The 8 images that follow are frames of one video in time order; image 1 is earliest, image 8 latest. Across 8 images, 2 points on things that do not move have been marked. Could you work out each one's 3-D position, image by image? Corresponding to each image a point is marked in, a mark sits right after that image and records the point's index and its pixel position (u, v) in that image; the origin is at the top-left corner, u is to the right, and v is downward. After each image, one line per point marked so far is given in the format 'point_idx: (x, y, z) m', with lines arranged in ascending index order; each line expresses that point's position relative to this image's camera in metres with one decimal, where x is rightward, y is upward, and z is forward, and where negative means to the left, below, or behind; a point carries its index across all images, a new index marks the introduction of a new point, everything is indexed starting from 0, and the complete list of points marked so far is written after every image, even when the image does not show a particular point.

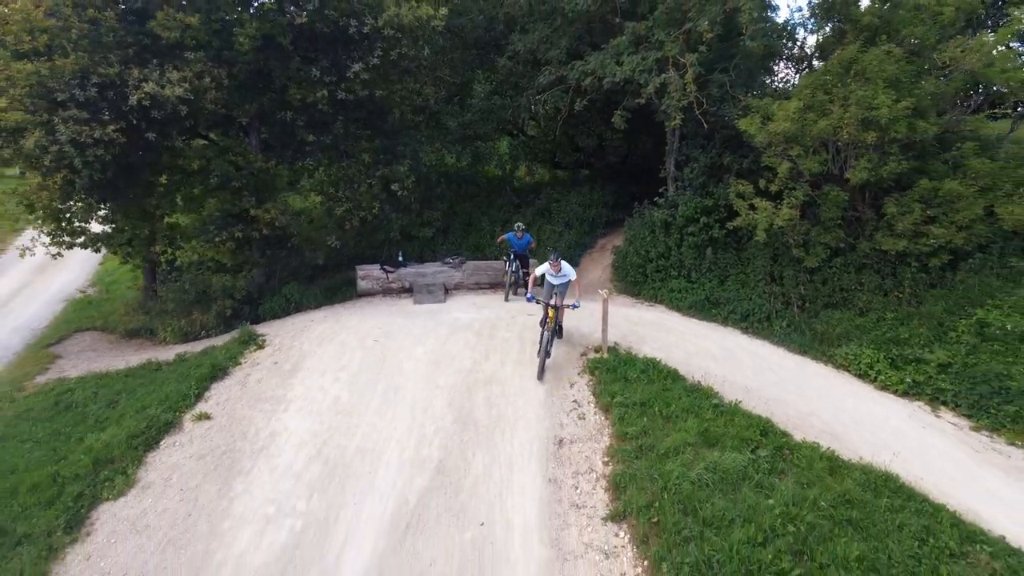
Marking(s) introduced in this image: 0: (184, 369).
0: (-4.3, -1.1, +10.4) m
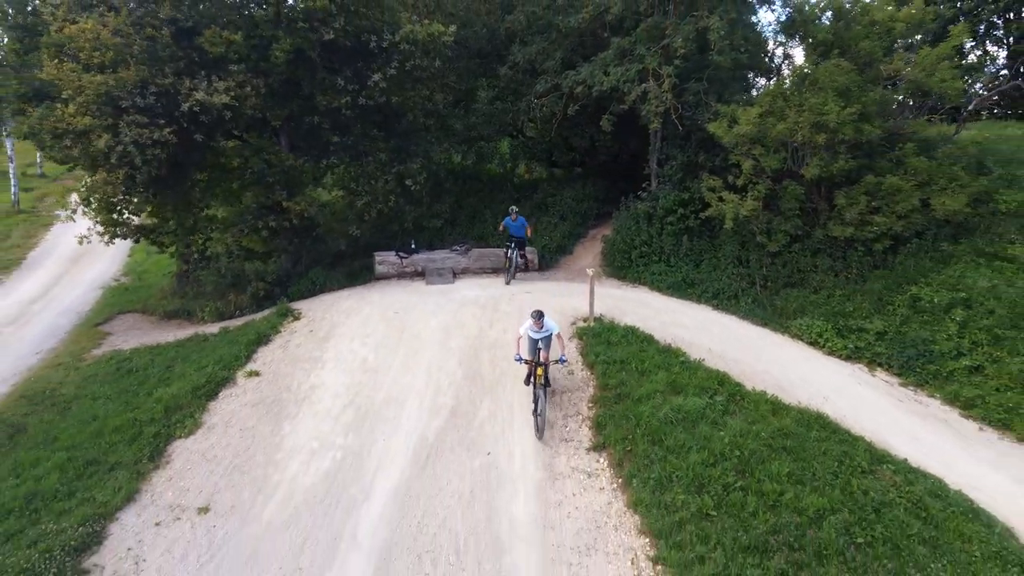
0: (-4.3, -0.8, +12.1) m
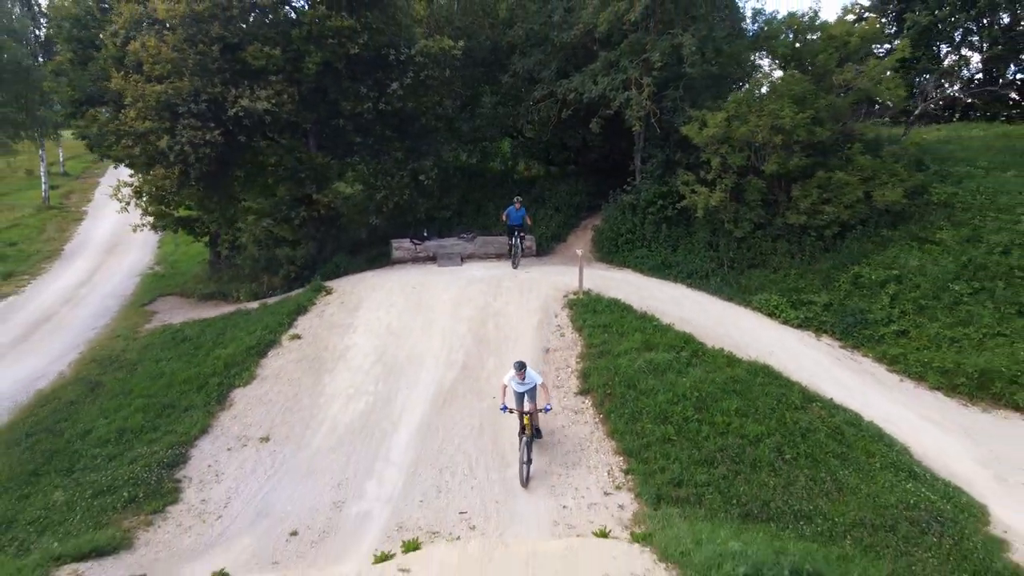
0: (-4.3, -0.4, +14.1) m
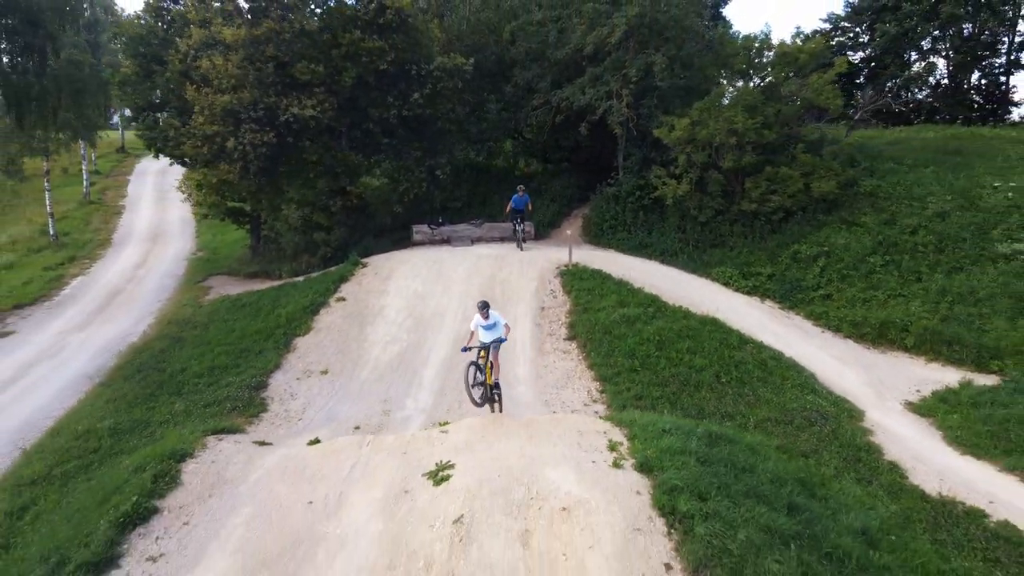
0: (-4.2, +0.1, +17.2) m
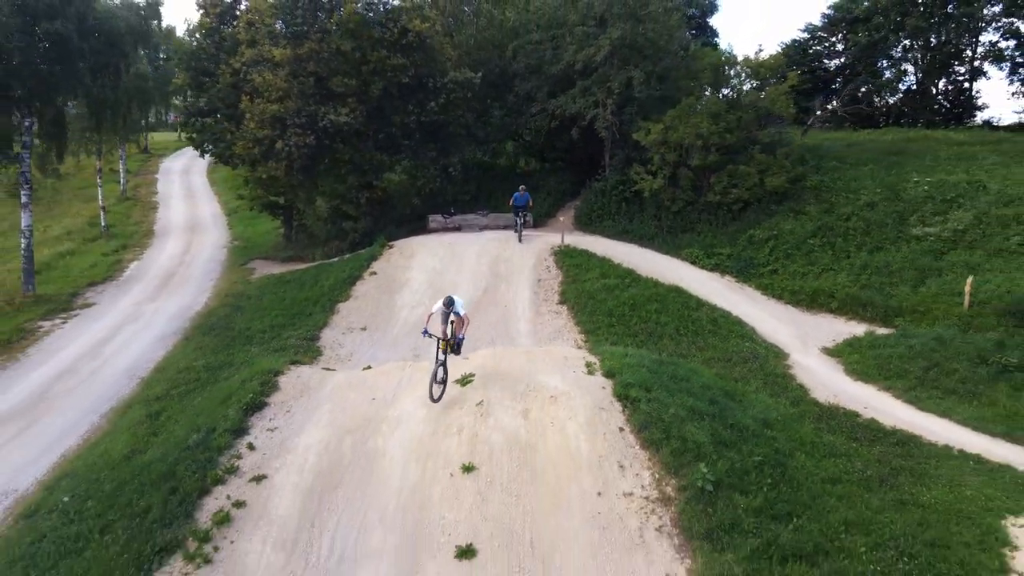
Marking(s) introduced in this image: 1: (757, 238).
0: (-4.2, +0.7, +20.4) m
1: (+6.0, +1.2, +19.6) m
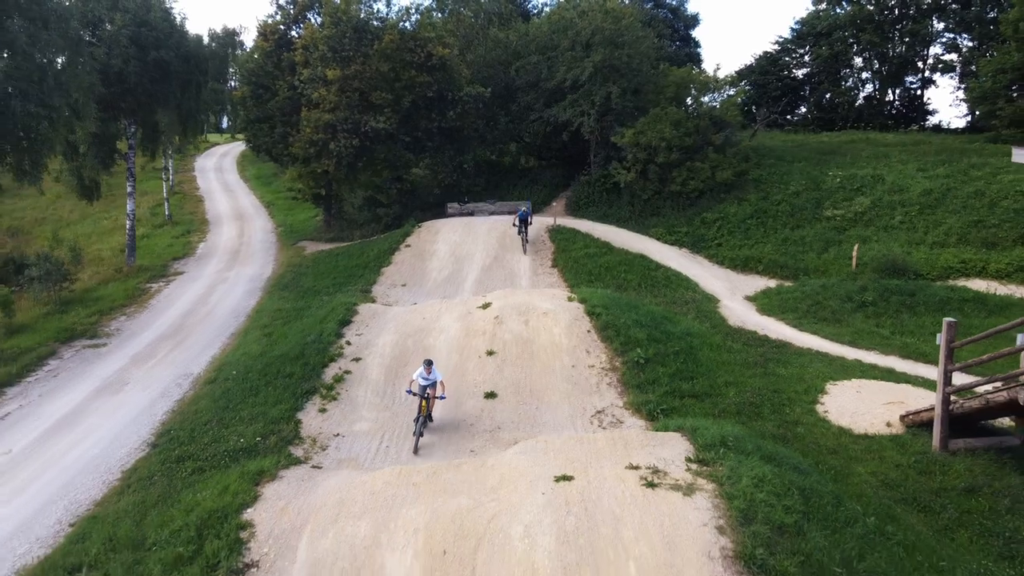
0: (-4.1, +1.6, +25.8) m
1: (+6.1, +2.2, +25.0) m
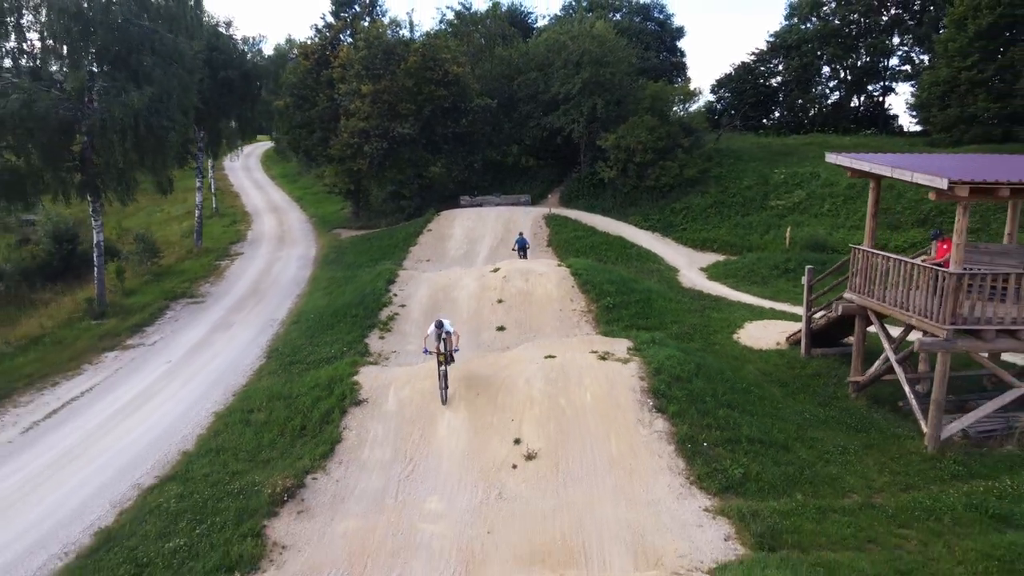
0: (-4.0, +2.5, +31.1) m
1: (+6.2, +3.0, +30.3) m
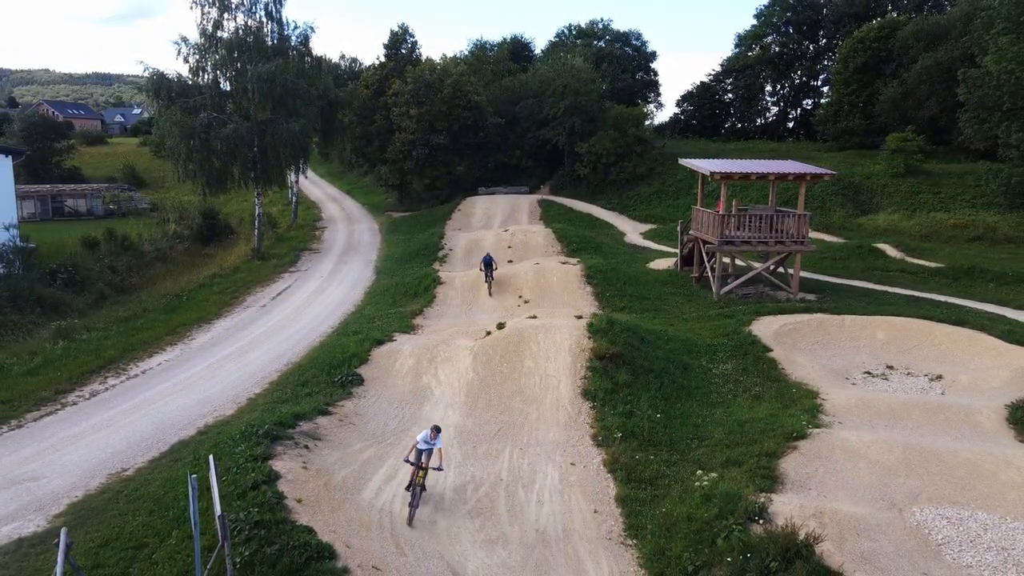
0: (-3.8, +4.5, +44.2) m
1: (+6.4, +5.0, +43.4) m
